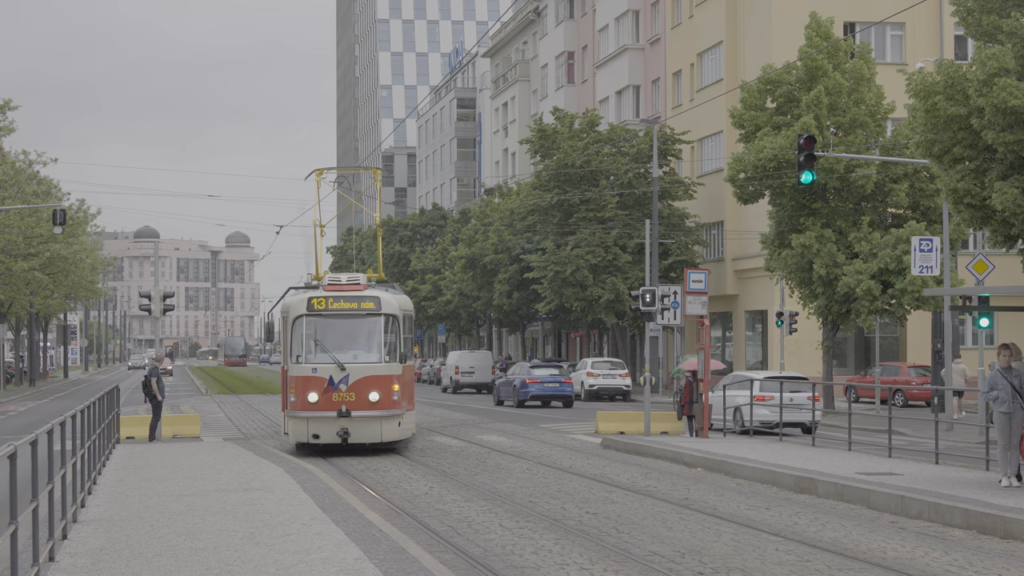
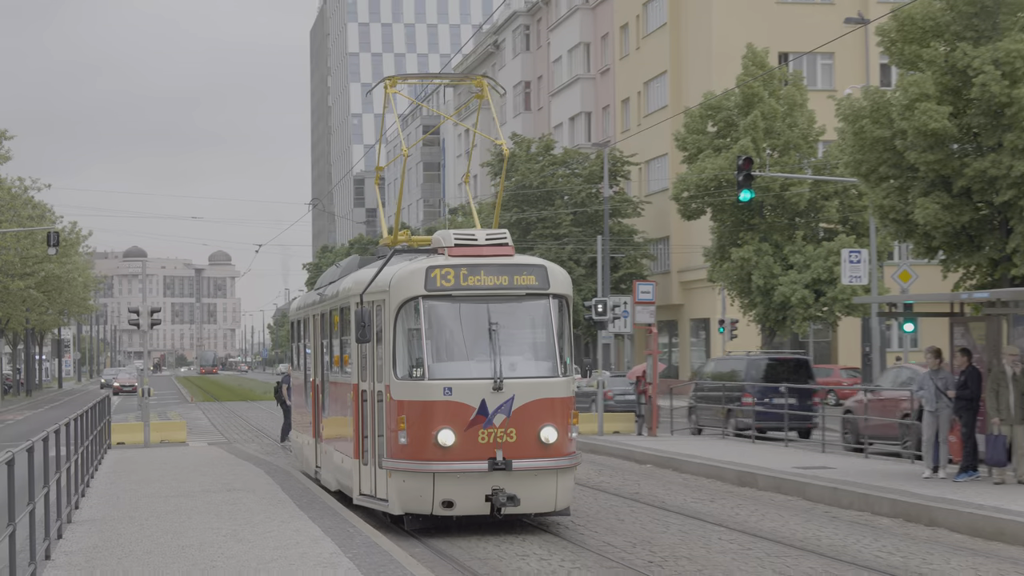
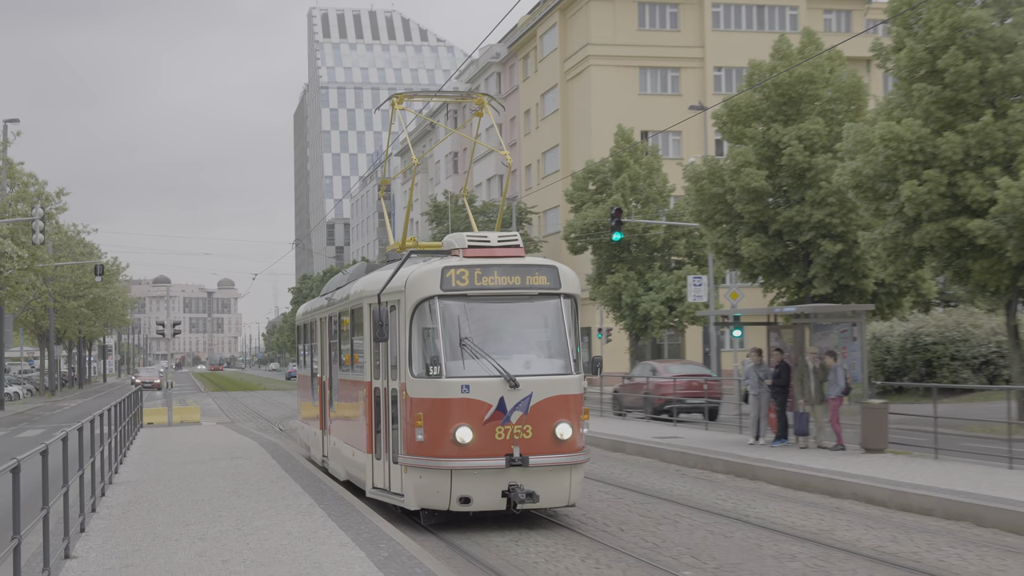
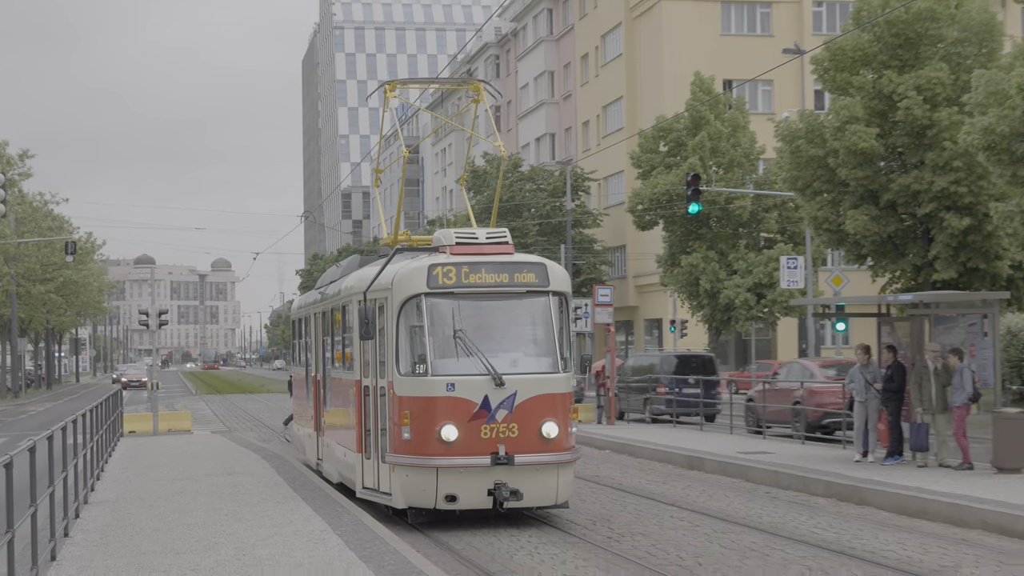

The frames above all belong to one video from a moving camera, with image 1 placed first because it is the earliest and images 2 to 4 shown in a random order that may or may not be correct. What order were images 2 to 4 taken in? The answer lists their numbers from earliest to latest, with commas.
2, 4, 3
